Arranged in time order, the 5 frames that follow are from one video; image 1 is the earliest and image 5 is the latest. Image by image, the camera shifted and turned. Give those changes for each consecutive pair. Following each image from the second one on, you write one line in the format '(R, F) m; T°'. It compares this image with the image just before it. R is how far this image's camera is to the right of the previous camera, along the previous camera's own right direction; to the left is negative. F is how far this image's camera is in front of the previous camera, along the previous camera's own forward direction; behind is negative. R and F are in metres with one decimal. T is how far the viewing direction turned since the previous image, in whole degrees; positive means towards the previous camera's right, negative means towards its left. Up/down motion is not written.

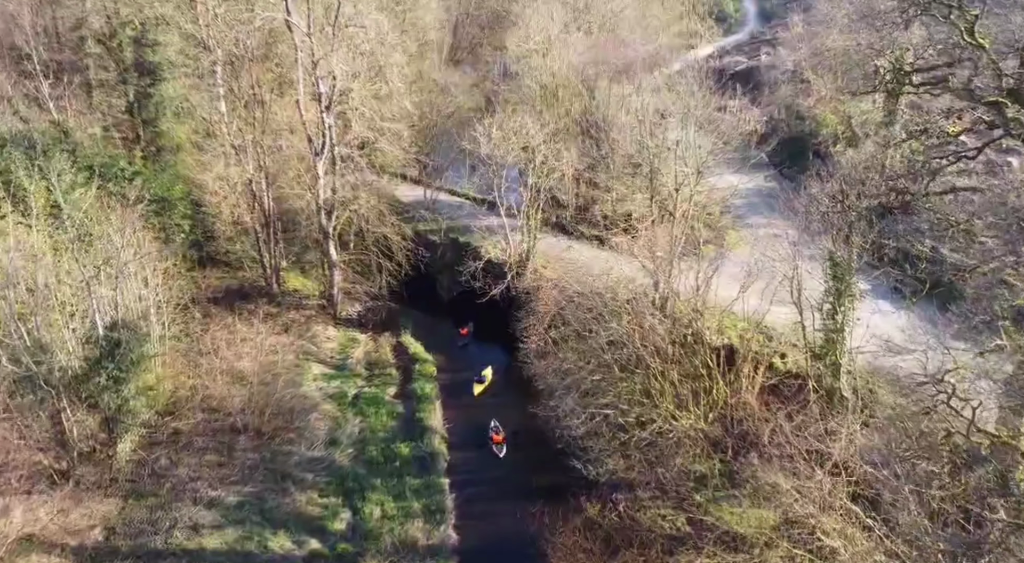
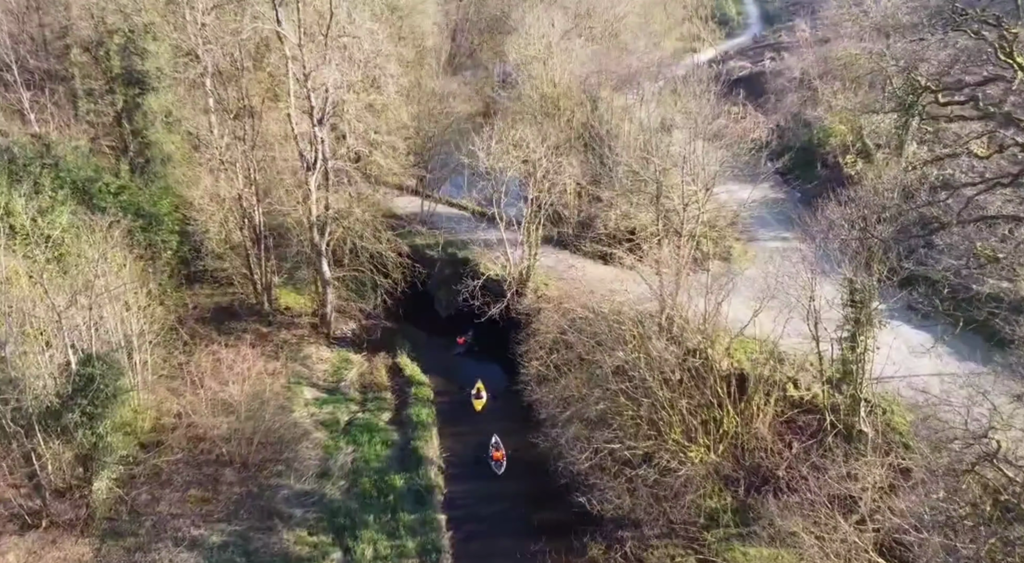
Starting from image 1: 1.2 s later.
(0.0, +1.2) m; 0°
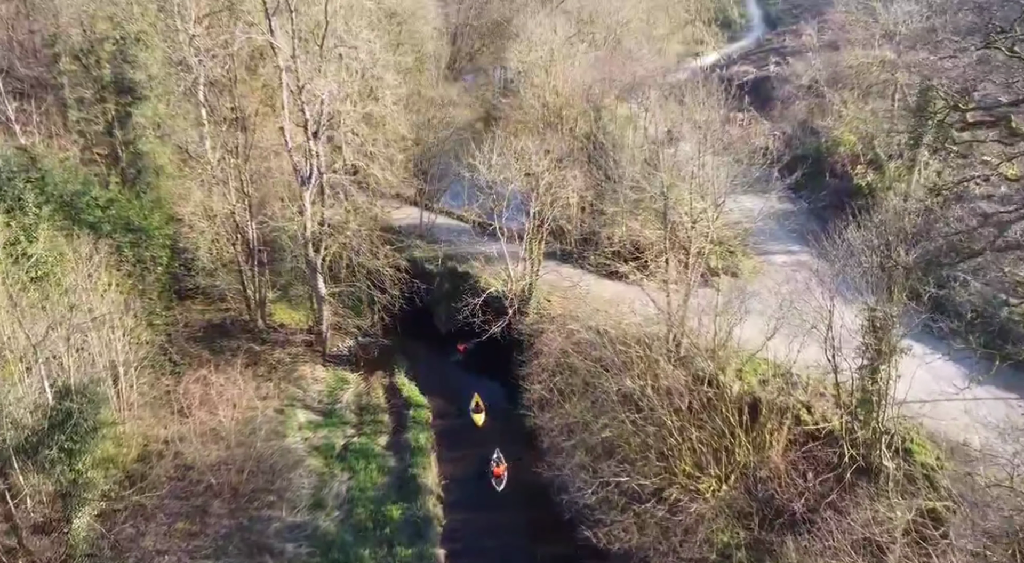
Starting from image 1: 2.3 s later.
(0.0, +1.0) m; 0°
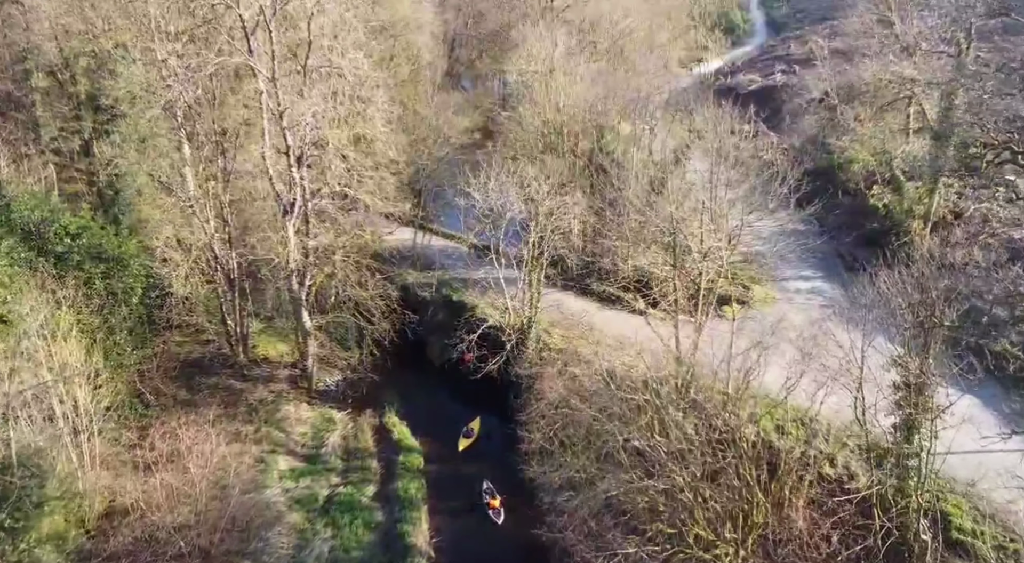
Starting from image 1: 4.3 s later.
(+0.1, +1.9) m; 0°
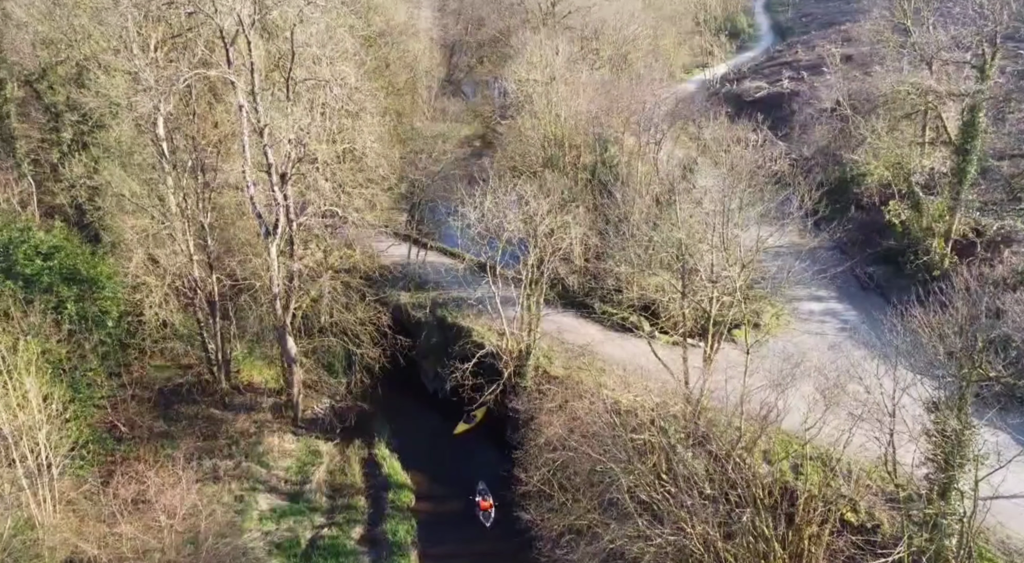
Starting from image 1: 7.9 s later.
(+0.1, +1.7) m; 0°
